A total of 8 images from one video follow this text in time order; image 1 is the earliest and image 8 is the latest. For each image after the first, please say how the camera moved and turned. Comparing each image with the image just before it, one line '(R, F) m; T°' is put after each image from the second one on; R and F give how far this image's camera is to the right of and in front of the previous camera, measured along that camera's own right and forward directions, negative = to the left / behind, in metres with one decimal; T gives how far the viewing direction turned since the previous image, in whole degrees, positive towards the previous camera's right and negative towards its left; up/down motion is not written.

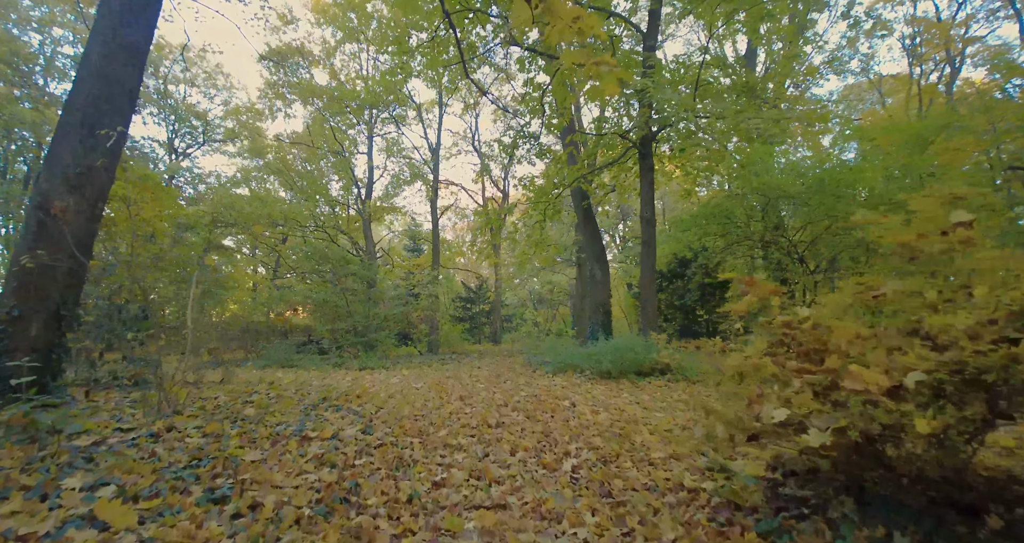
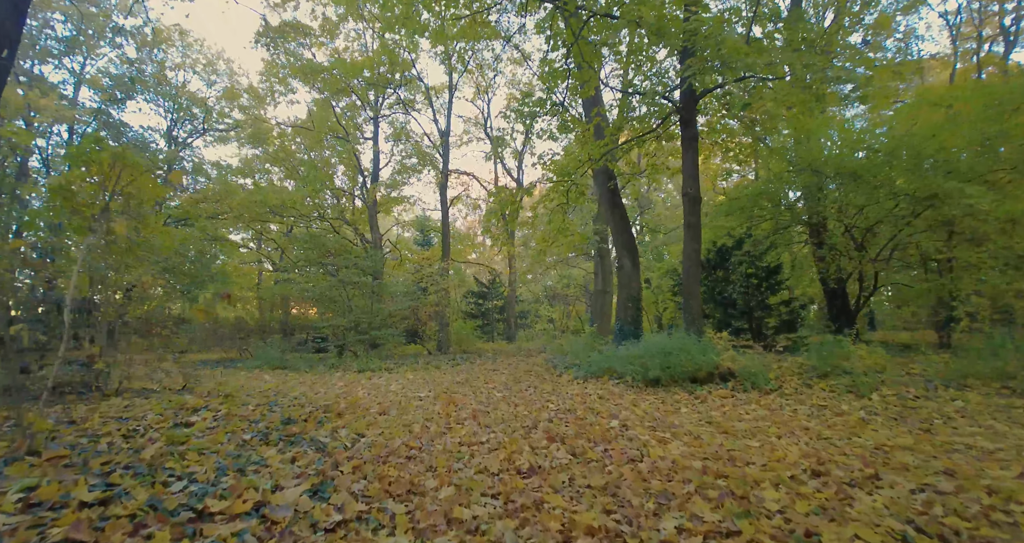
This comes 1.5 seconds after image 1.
(-0.2, +1.8) m; -1°
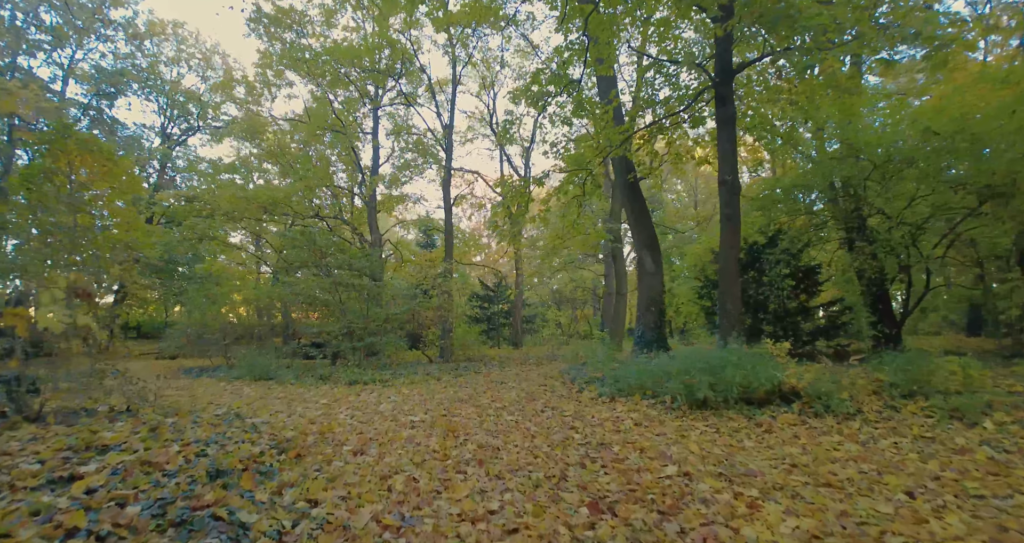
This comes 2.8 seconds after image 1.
(-0.1, +1.4) m; -1°
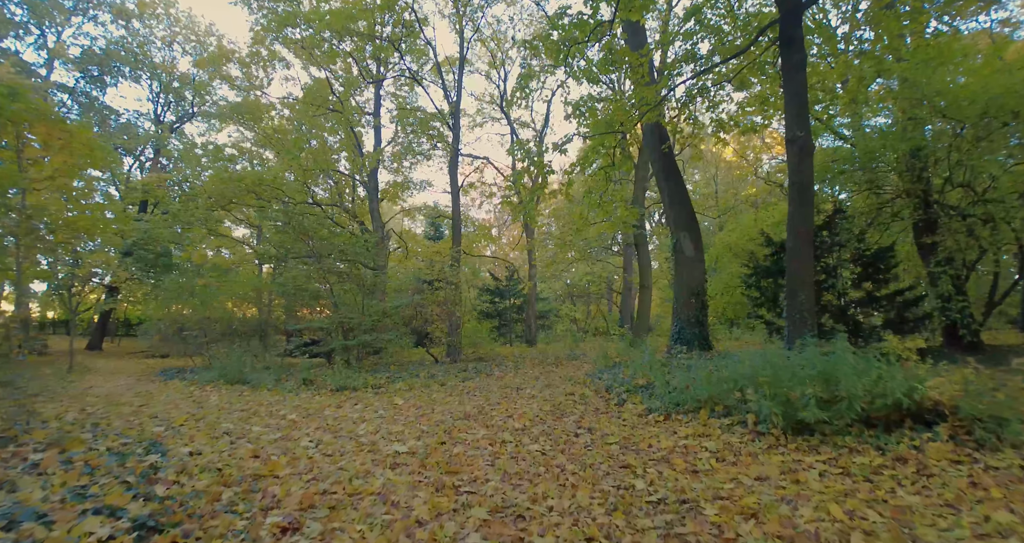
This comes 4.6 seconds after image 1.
(-0.1, +1.8) m; -1°
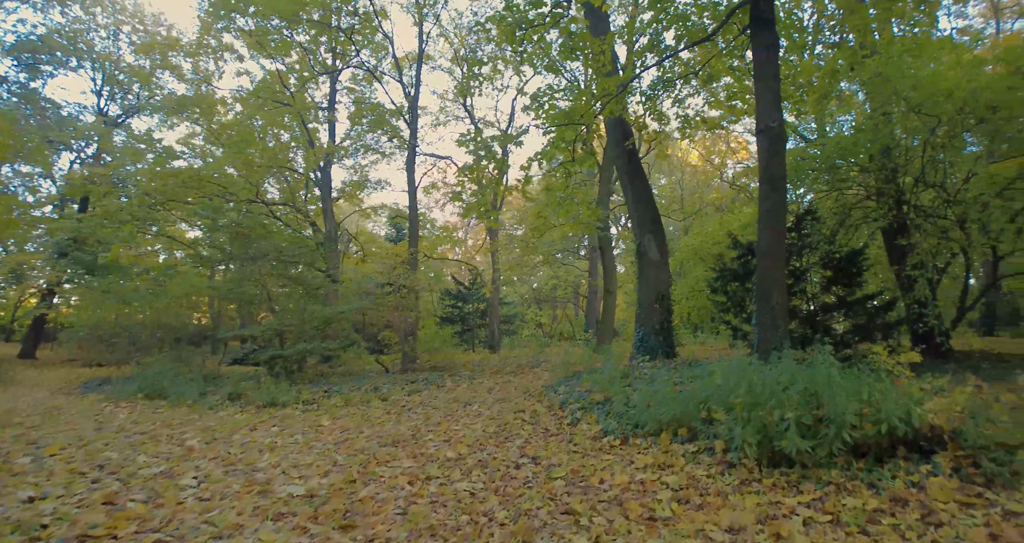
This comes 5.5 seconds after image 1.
(+0.4, +0.8) m; +3°
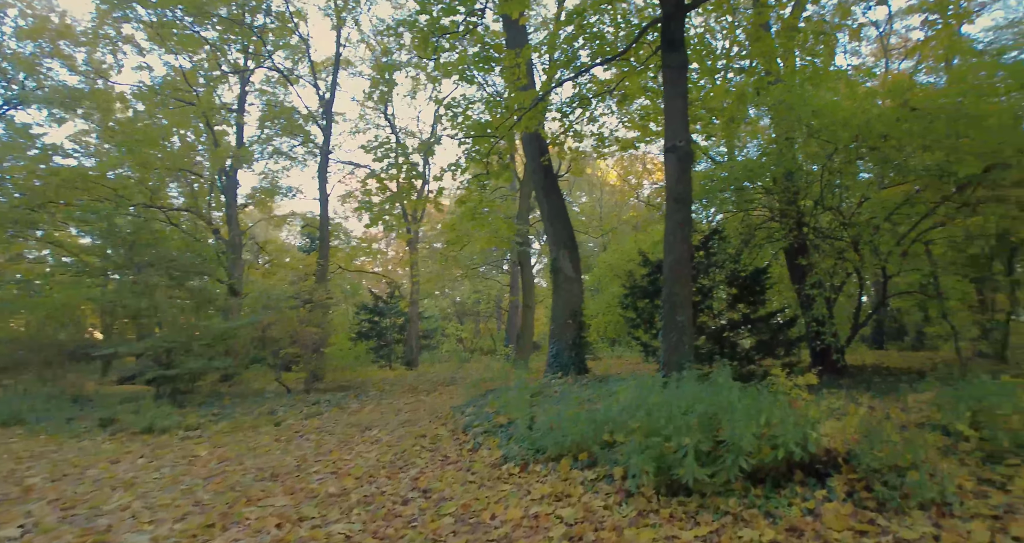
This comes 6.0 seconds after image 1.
(+0.5, +0.3) m; +6°
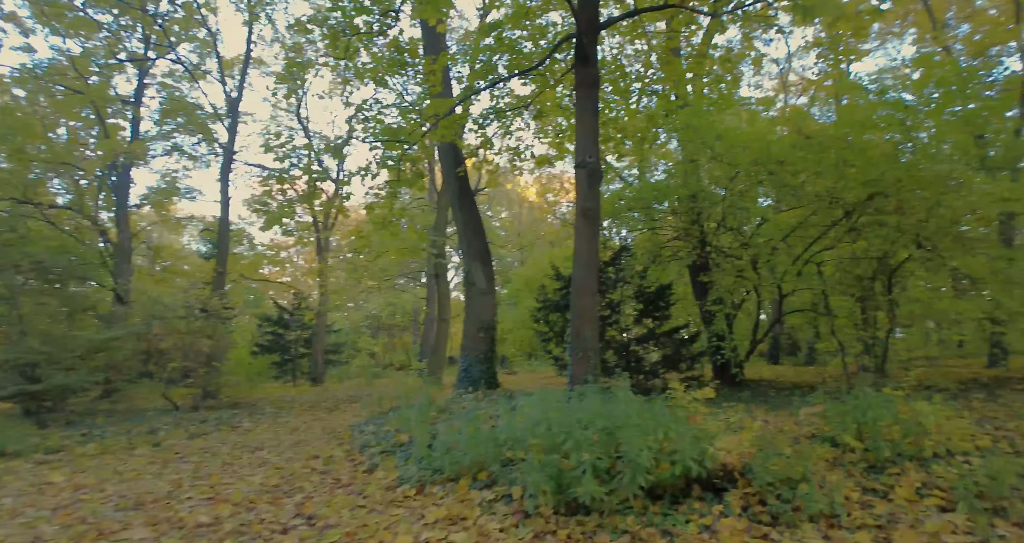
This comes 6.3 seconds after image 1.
(+0.3, +0.1) m; +6°
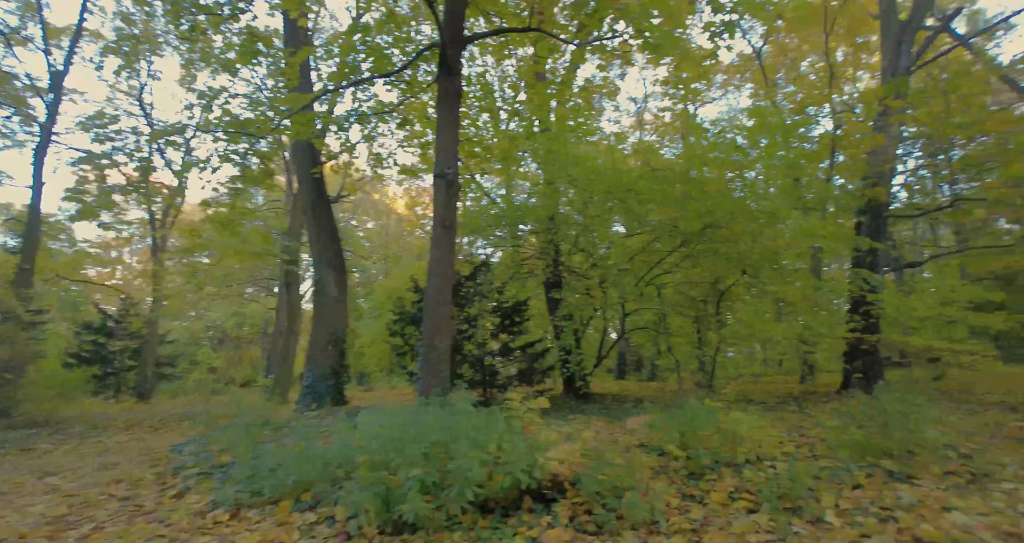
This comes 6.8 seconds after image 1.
(+0.5, 0.0) m; +11°
